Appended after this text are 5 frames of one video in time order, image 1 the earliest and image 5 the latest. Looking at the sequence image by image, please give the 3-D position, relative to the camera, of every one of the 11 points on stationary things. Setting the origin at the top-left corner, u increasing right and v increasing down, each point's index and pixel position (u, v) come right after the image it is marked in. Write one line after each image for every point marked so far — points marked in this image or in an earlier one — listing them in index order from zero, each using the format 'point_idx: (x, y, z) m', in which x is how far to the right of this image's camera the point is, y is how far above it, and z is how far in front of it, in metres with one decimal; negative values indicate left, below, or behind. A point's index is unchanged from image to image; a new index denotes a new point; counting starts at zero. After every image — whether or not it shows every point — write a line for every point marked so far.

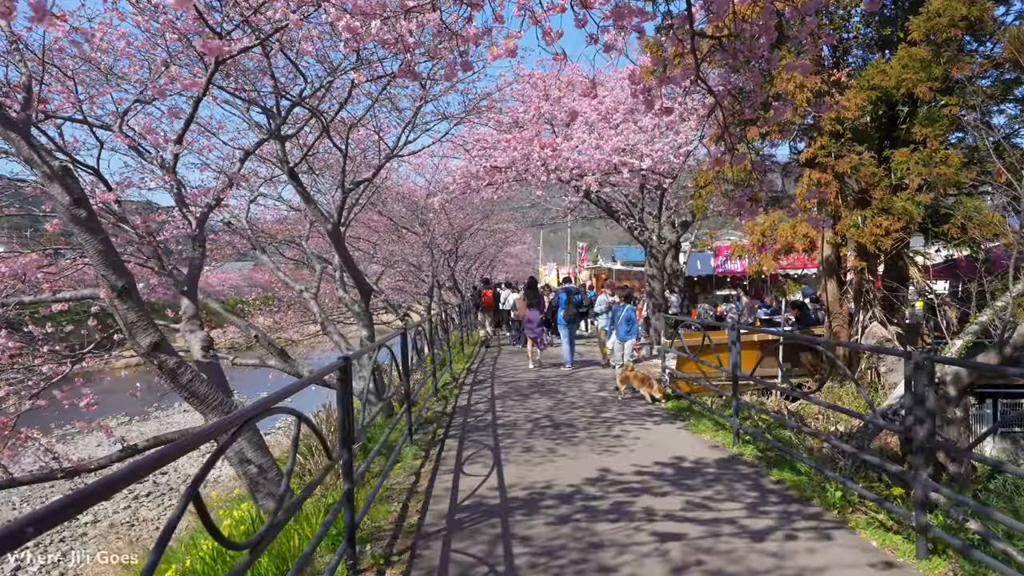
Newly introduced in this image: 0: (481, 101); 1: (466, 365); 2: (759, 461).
0: (-0.3, +1.8, +9.5) m
1: (-0.5, -0.9, +11.9) m
2: (+1.4, -1.0, +5.6) m
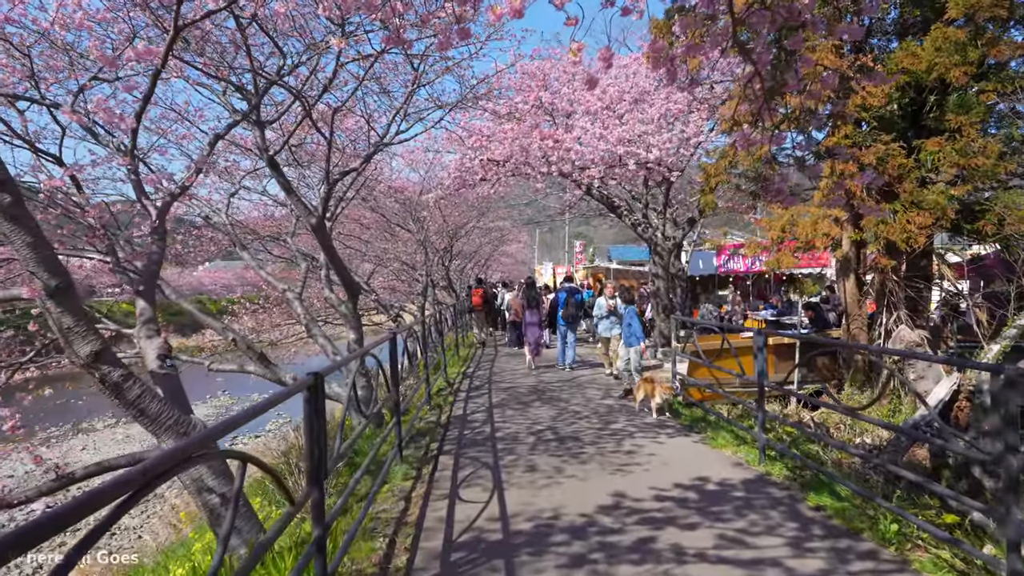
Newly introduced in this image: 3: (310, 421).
0: (-0.3, +1.8, +8.9) m
1: (-0.6, -0.9, +11.3) m
2: (+1.4, -1.0, +5.0) m
3: (-0.6, -0.4, +2.8) m
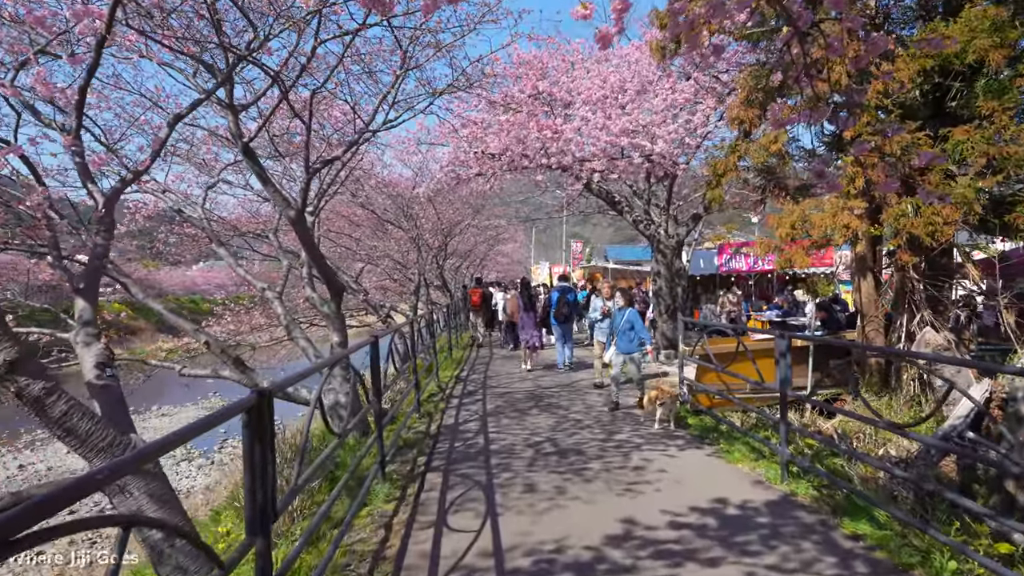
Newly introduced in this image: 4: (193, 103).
0: (-0.3, +1.8, +8.3) m
1: (-0.6, -0.9, +10.8) m
2: (+1.3, -0.9, +4.4) m
3: (-0.6, -0.4, +2.2) m
4: (-1.5, +0.9, +4.9) m
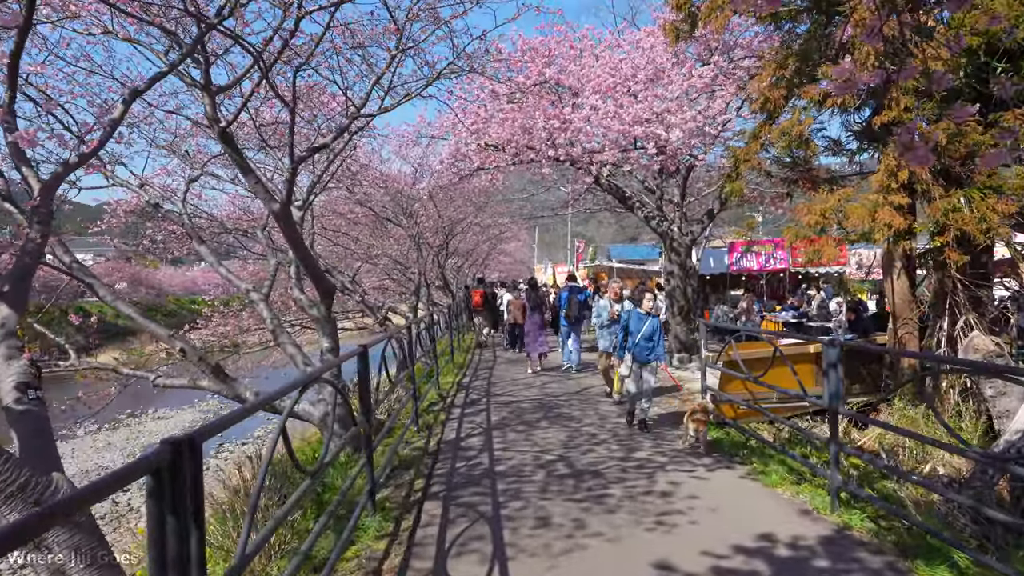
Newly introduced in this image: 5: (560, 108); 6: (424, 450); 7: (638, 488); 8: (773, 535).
0: (-0.3, +1.8, +7.7) m
1: (-0.6, -0.9, +10.1) m
2: (+1.4, -1.0, +3.8) m
3: (-0.5, -0.4, +1.6) m
4: (-1.5, +0.9, +4.3) m
5: (+0.5, +1.7, +9.7) m
6: (-0.5, -0.9, +5.9) m
7: (+0.6, -0.9, +4.7) m
8: (+1.0, -0.9, +3.8) m
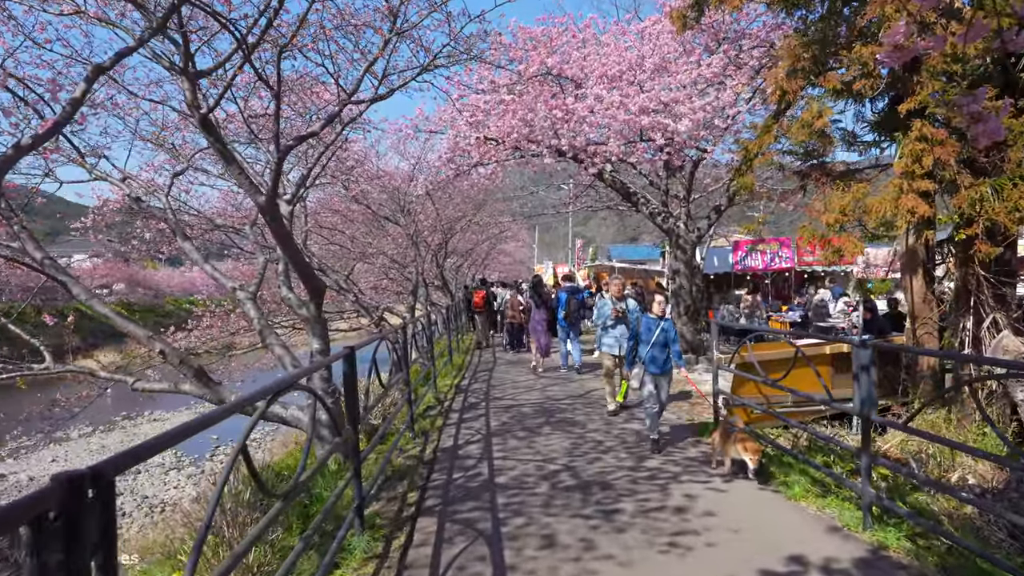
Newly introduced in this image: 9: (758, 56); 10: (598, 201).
0: (-0.3, +1.8, +7.3) m
1: (-0.6, -0.9, +9.8) m
2: (+1.4, -0.9, +3.4) m
3: (-0.5, -0.3, +1.2) m
4: (-1.5, +0.9, +3.9) m
5: (+0.5, +1.7, +9.3) m
6: (-0.5, -0.9, +5.5) m
7: (+0.6, -0.9, +4.3) m
8: (+1.0, -0.9, +3.5) m
9: (+2.1, +2.0, +8.7) m
10: (+1.3, +1.3, +15.6) m
